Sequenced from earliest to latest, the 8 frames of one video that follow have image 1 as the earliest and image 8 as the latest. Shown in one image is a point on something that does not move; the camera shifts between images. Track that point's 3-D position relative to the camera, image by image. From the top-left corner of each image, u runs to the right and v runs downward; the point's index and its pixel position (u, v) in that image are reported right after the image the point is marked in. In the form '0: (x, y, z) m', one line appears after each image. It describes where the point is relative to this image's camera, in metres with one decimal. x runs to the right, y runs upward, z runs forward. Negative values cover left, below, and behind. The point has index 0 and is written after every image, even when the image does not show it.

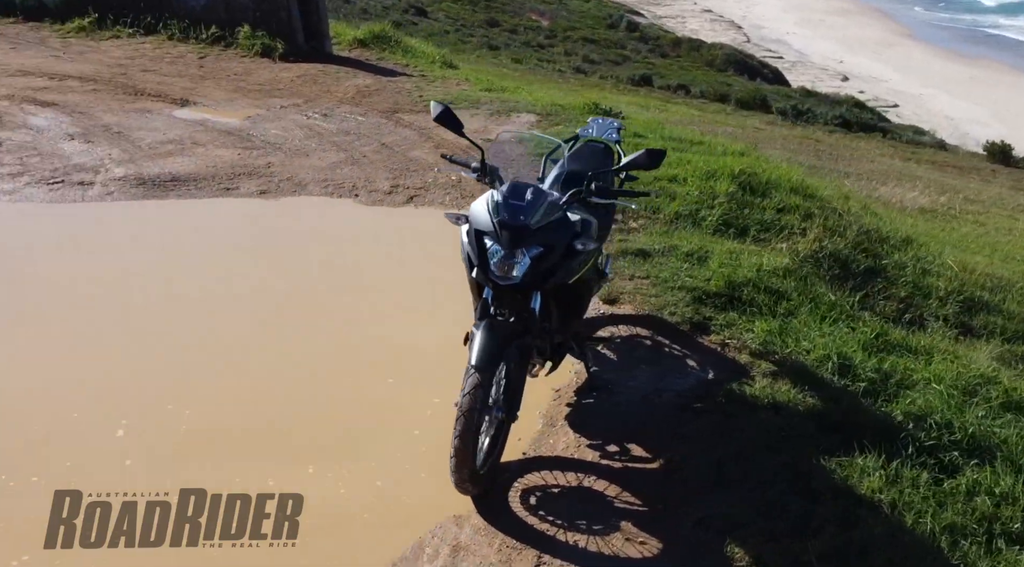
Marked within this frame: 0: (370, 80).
0: (-1.7, +2.4, +12.6) m
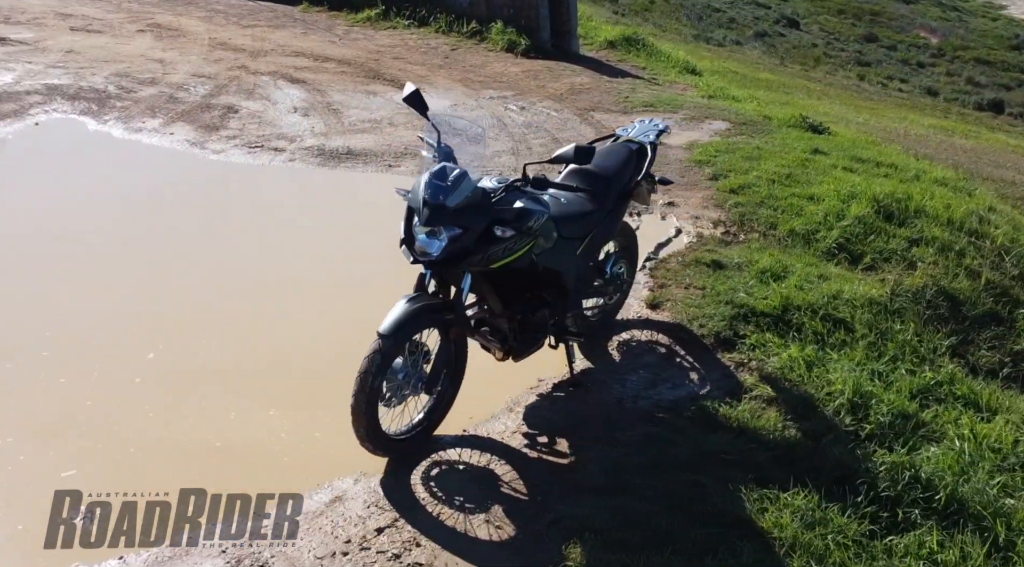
0: (+0.9, +2.5, +12.9) m
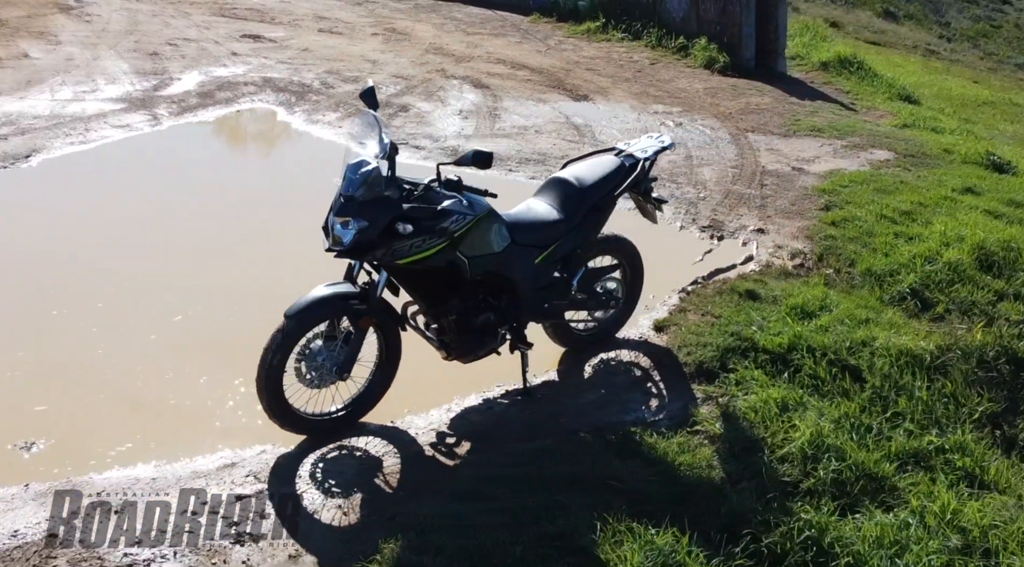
0: (+3.0, +2.1, +12.4) m
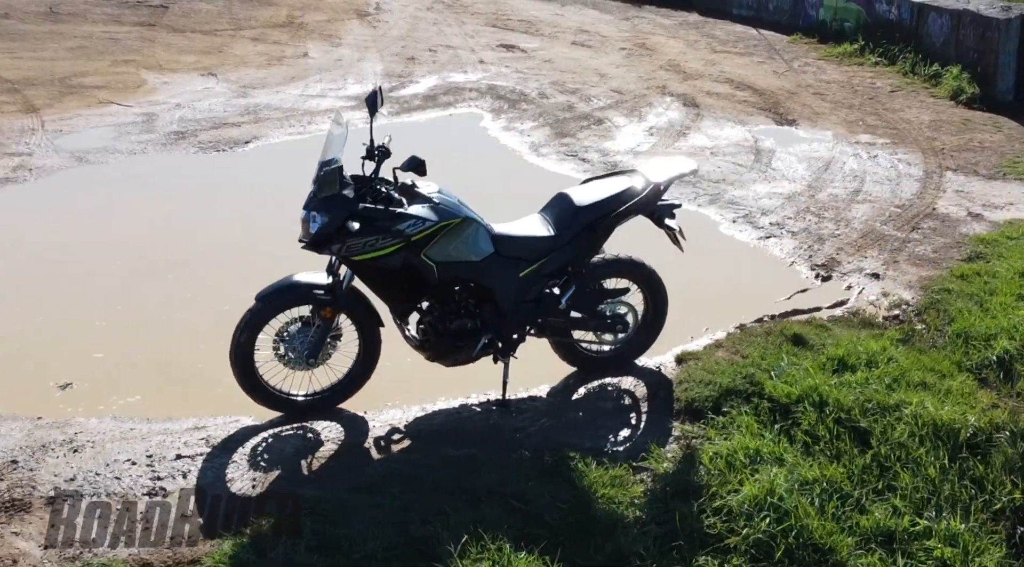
0: (+5.2, +1.5, +11.1) m
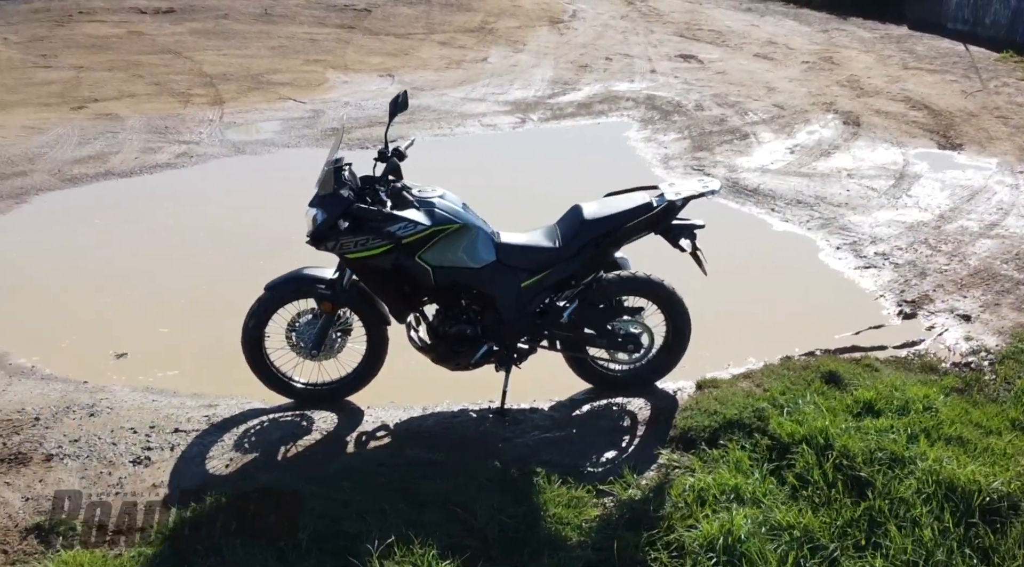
0: (+6.4, +1.0, +9.8) m
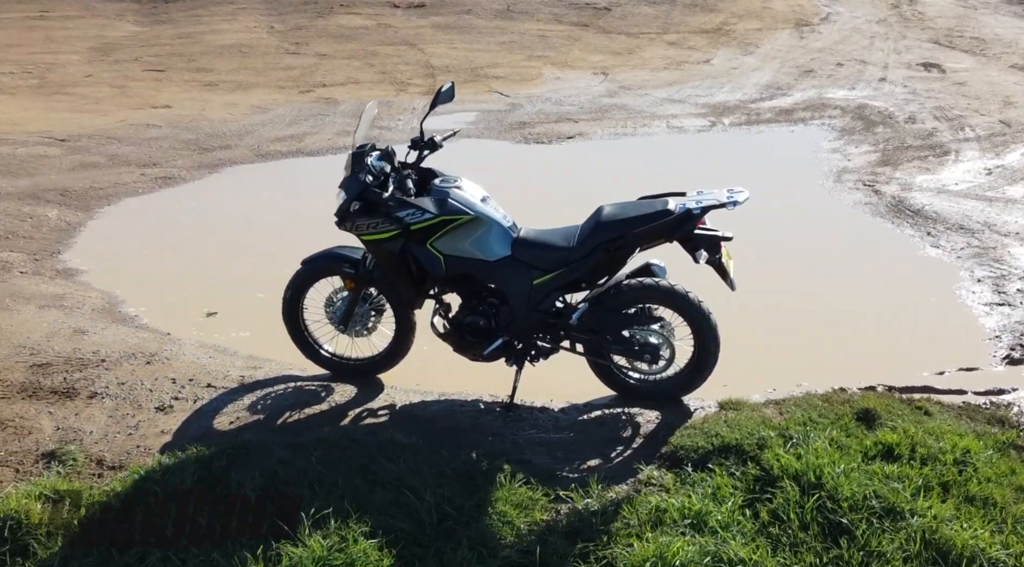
0: (+7.5, +0.4, +7.9) m
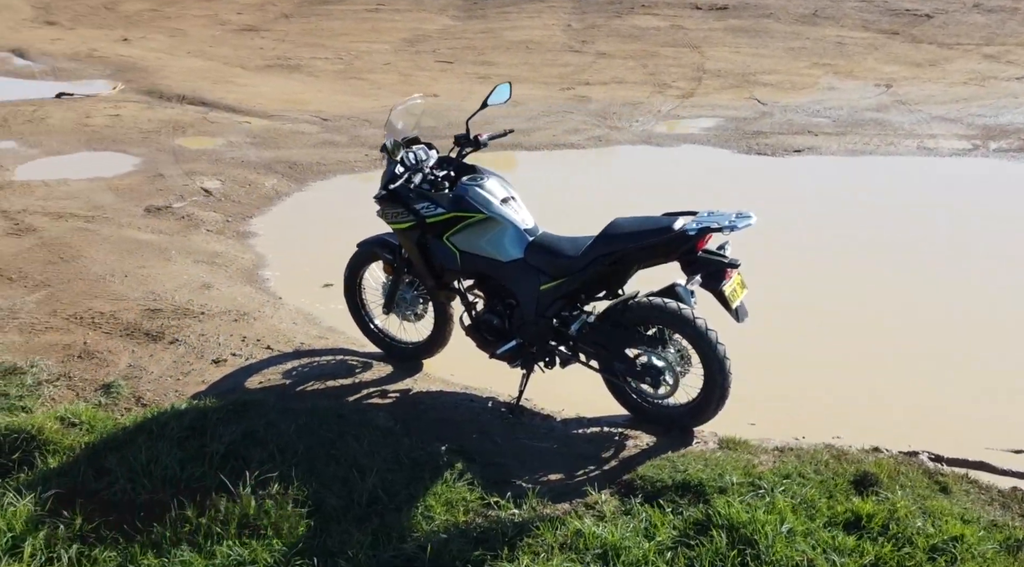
0: (+7.9, -0.6, +5.2) m
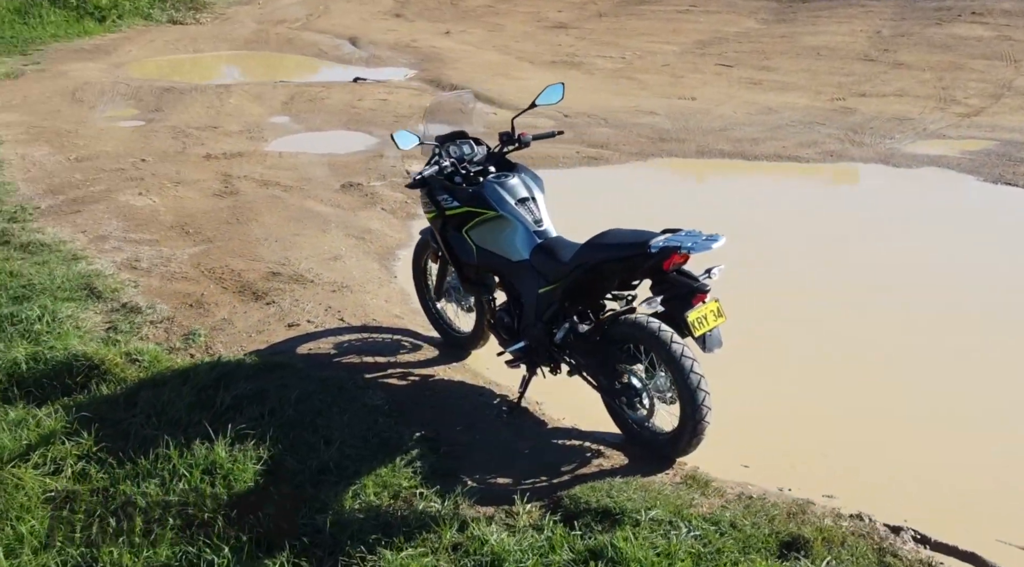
0: (+7.3, -1.5, +2.4) m
